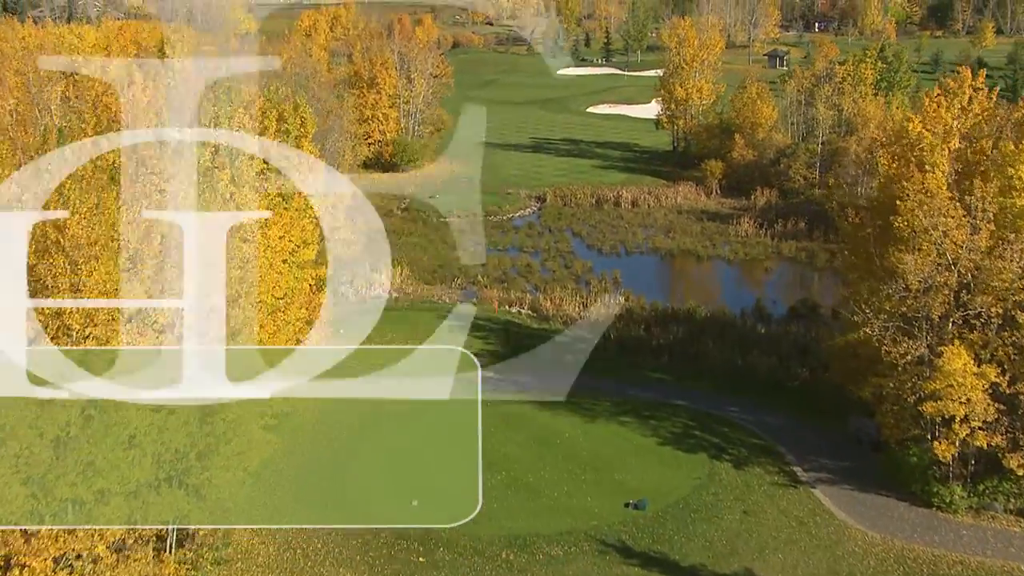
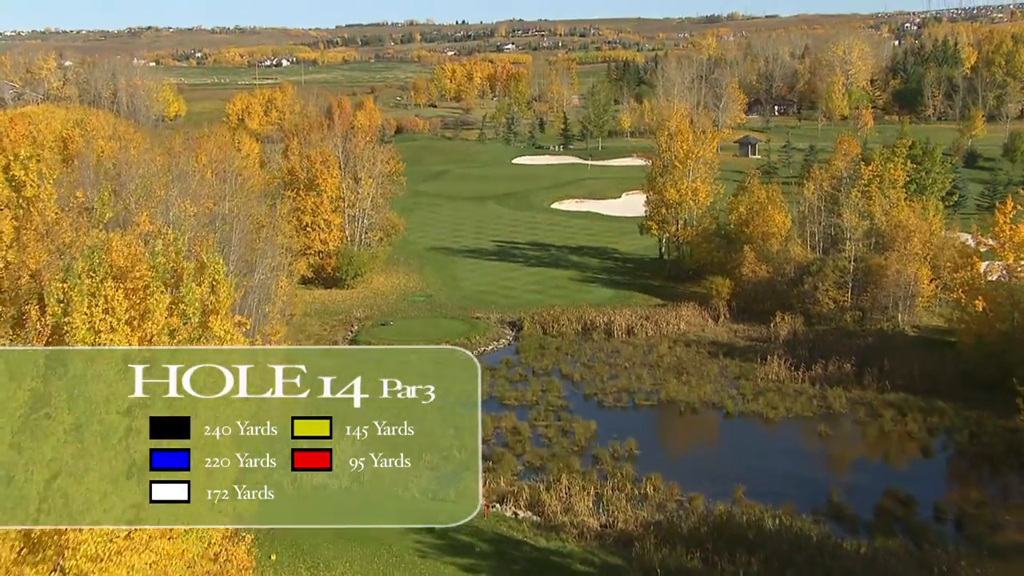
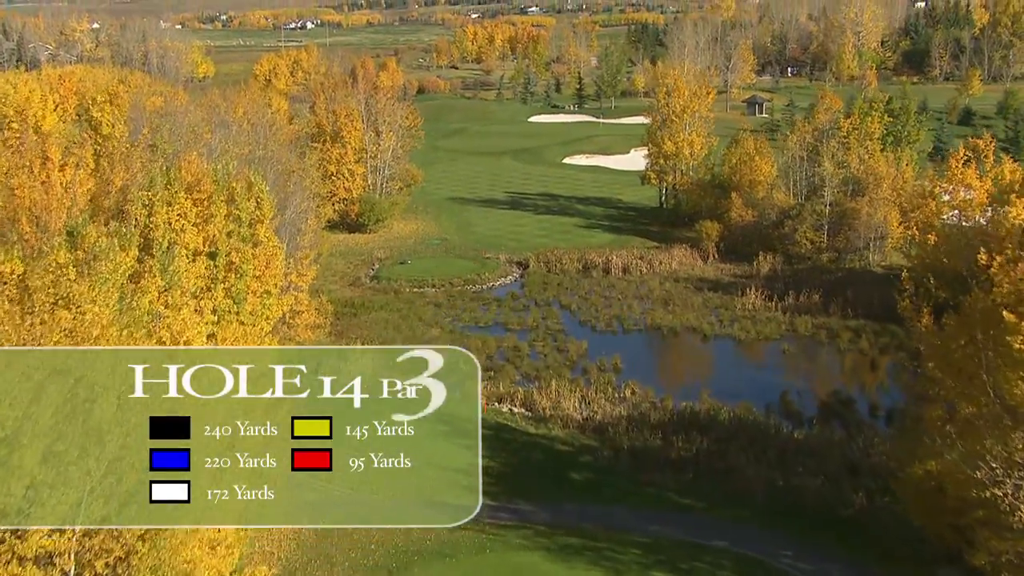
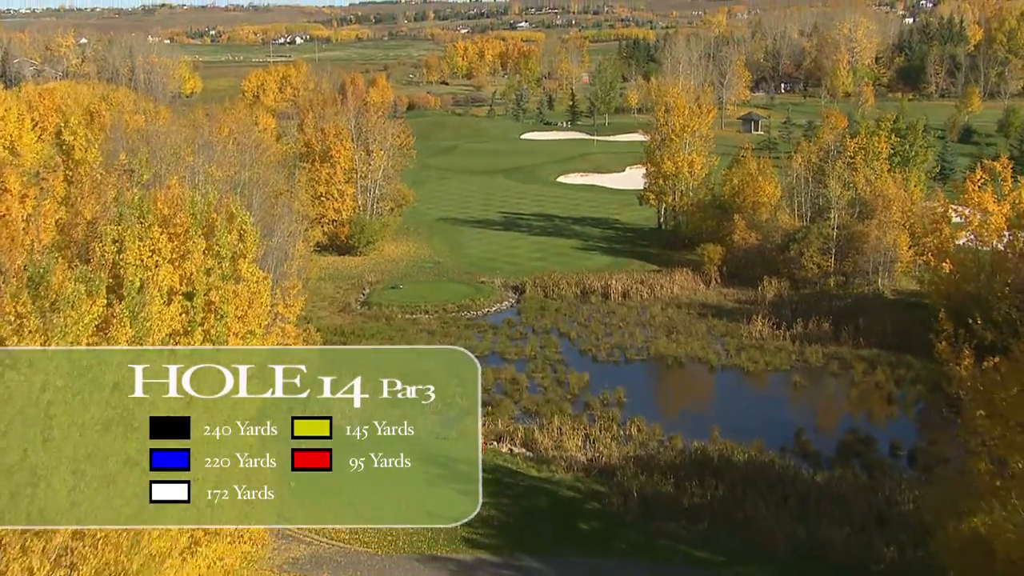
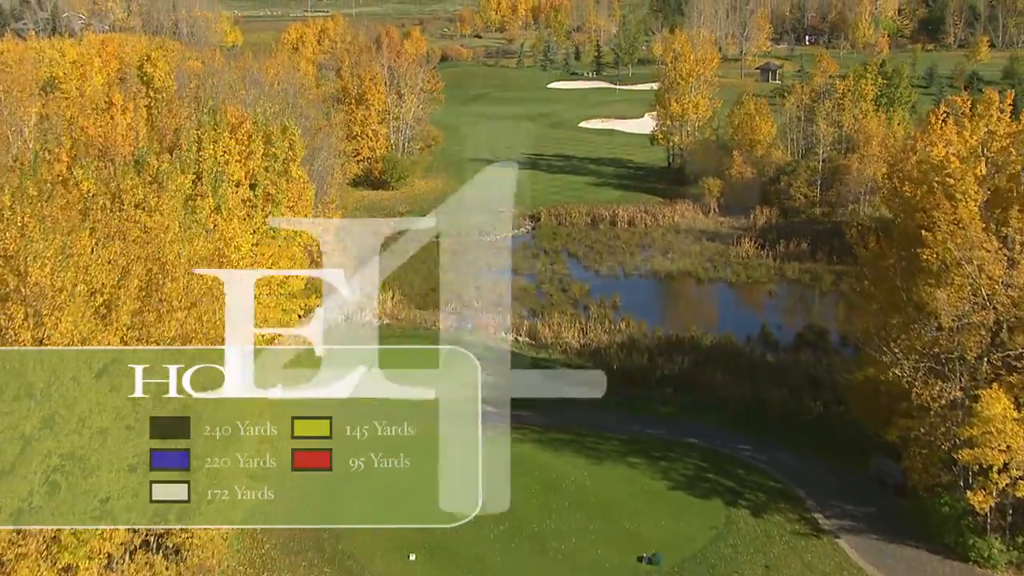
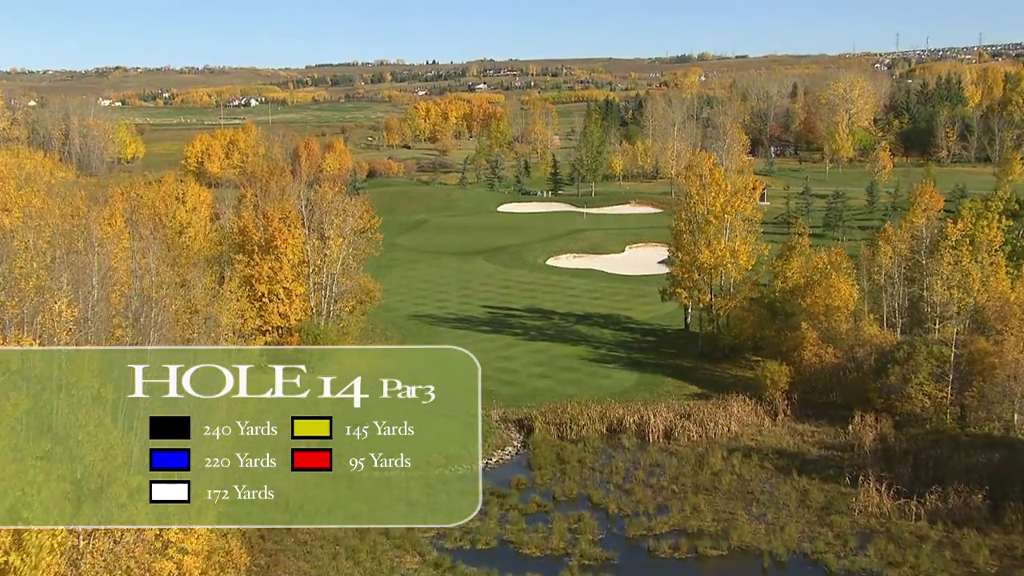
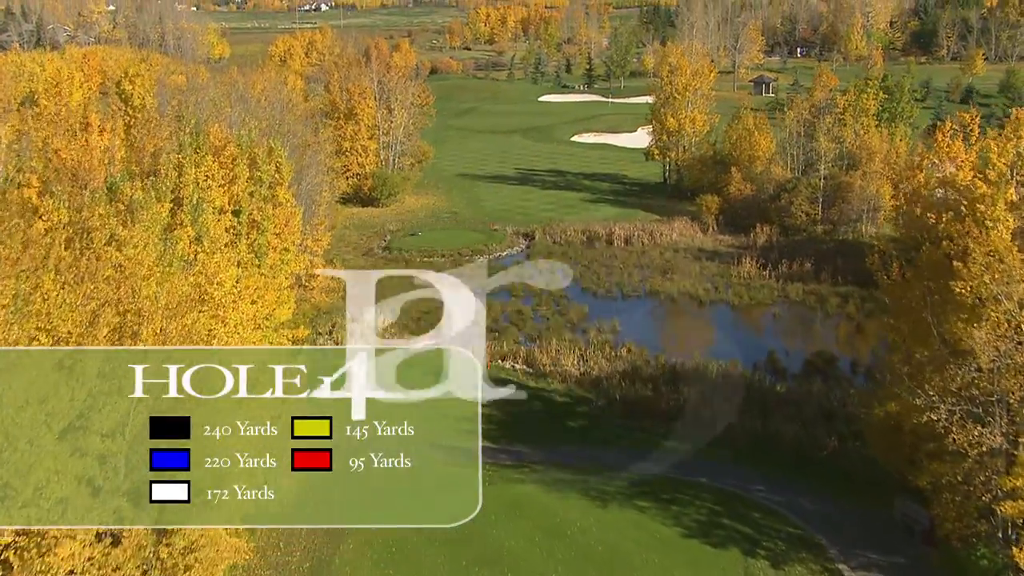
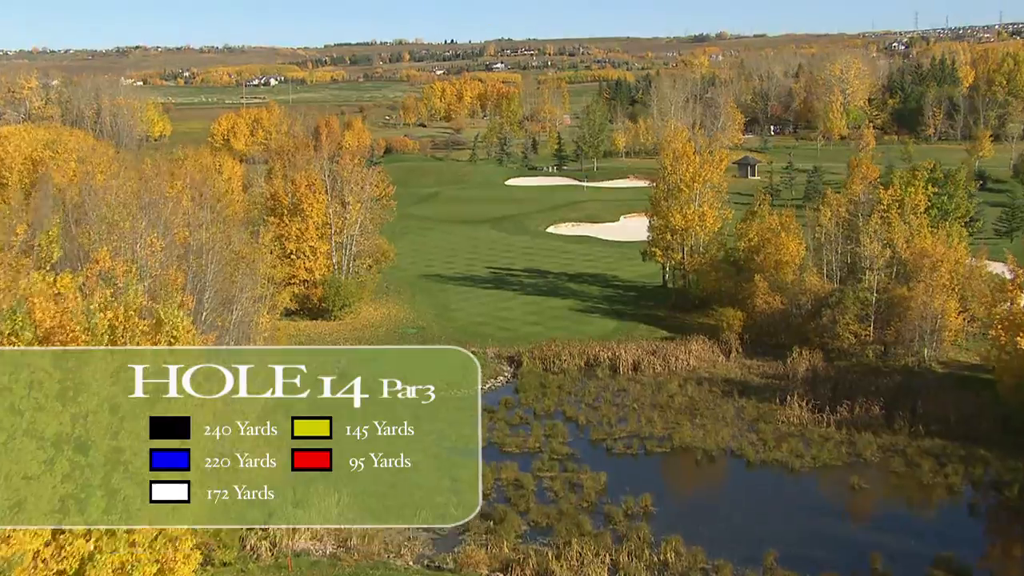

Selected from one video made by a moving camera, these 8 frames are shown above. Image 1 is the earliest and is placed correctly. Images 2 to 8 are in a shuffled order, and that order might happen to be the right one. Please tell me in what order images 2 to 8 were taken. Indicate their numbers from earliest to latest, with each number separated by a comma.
5, 7, 3, 4, 2, 8, 6
